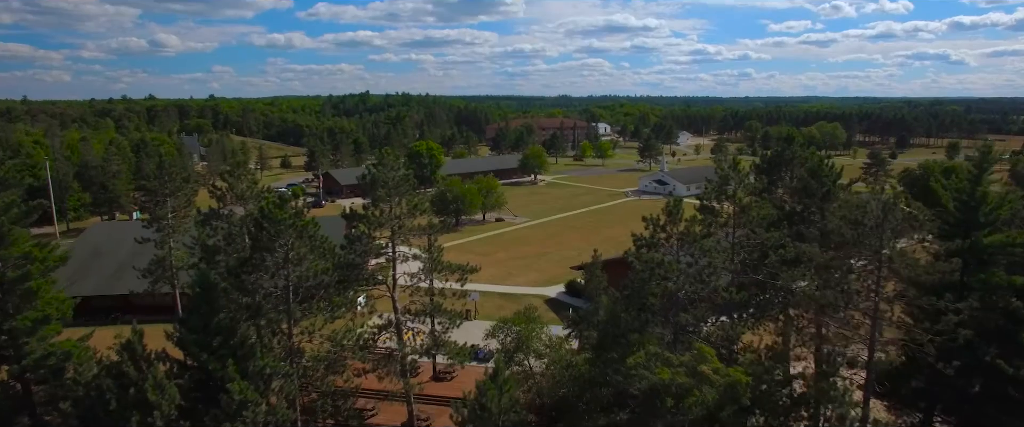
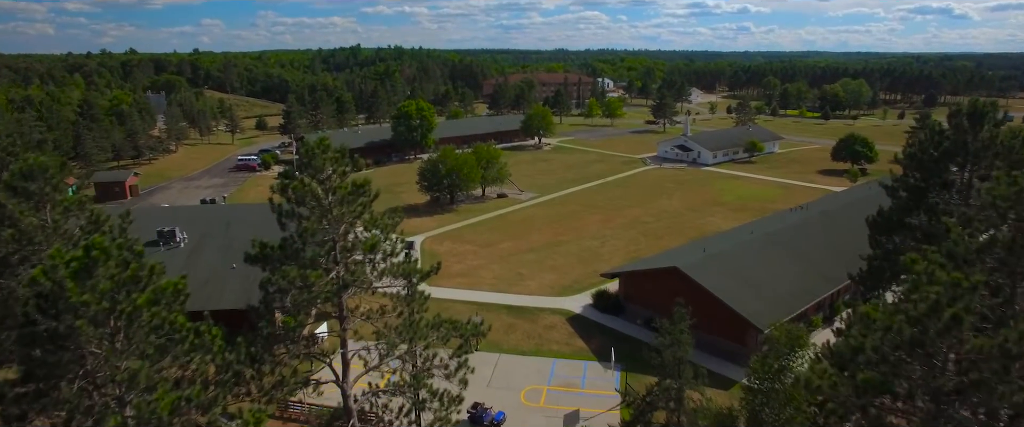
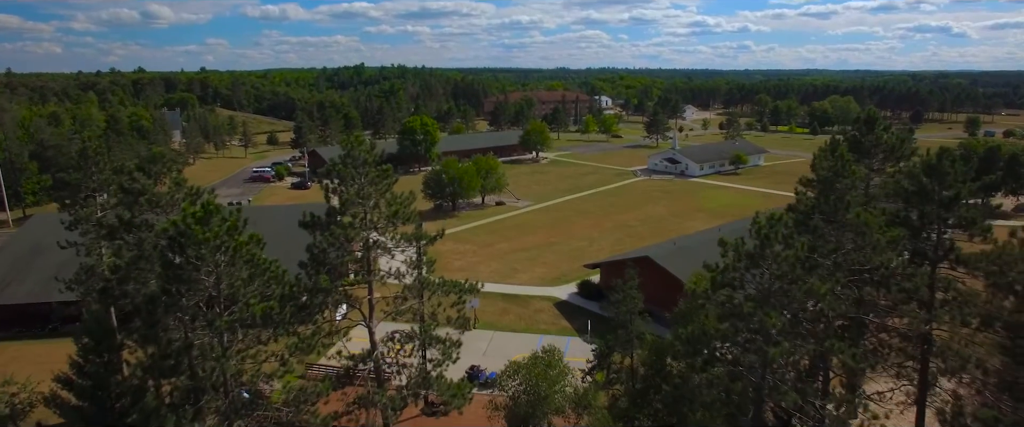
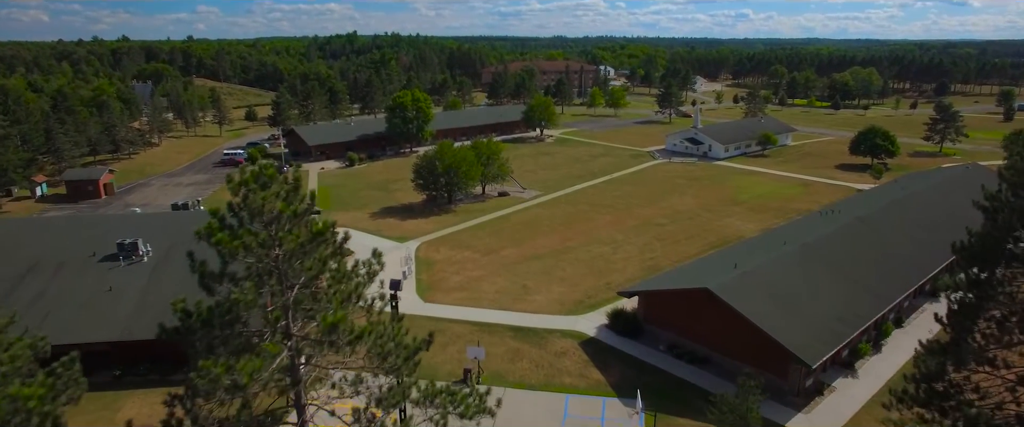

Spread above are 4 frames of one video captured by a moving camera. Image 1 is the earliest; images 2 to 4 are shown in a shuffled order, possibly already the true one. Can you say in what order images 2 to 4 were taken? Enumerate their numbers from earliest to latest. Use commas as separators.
3, 2, 4
